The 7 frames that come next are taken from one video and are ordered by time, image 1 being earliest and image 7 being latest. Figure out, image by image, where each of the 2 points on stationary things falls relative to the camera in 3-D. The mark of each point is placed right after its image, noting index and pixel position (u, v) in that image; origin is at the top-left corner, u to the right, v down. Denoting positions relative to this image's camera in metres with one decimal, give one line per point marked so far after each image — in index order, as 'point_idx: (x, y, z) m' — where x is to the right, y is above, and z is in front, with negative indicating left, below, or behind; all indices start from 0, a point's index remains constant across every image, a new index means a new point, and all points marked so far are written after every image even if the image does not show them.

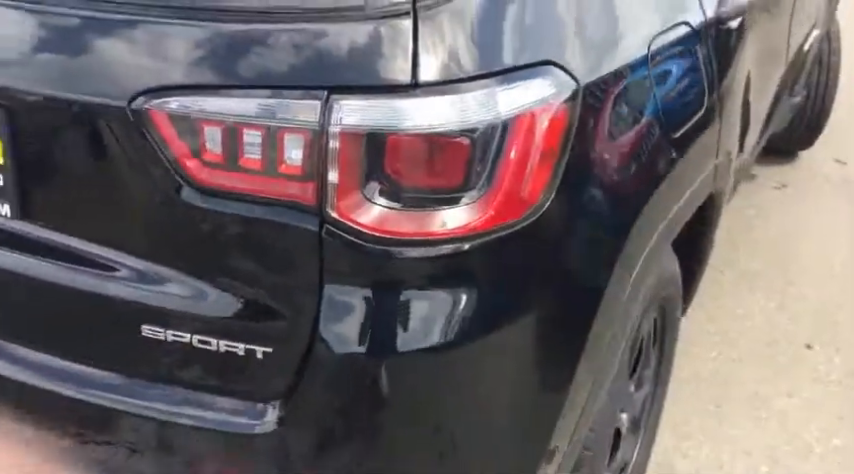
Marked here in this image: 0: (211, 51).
0: (-0.3, +0.2, +1.1) m
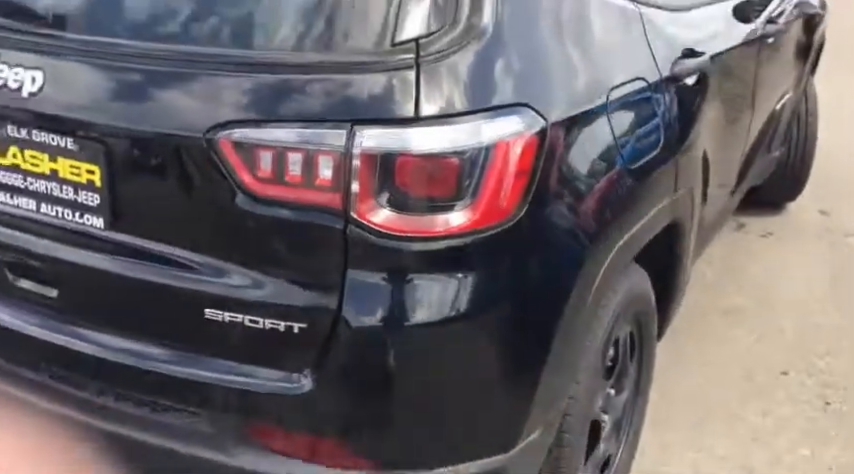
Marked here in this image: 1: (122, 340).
0: (-0.3, +0.2, +1.5) m
1: (-0.6, -0.2, +1.7) m
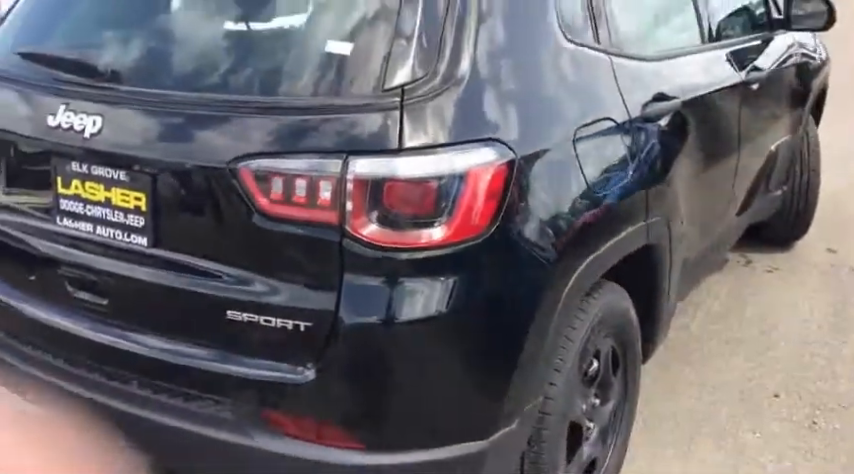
0: (-0.3, +0.2, +1.8) m
1: (-0.6, -0.2, +2.0) m
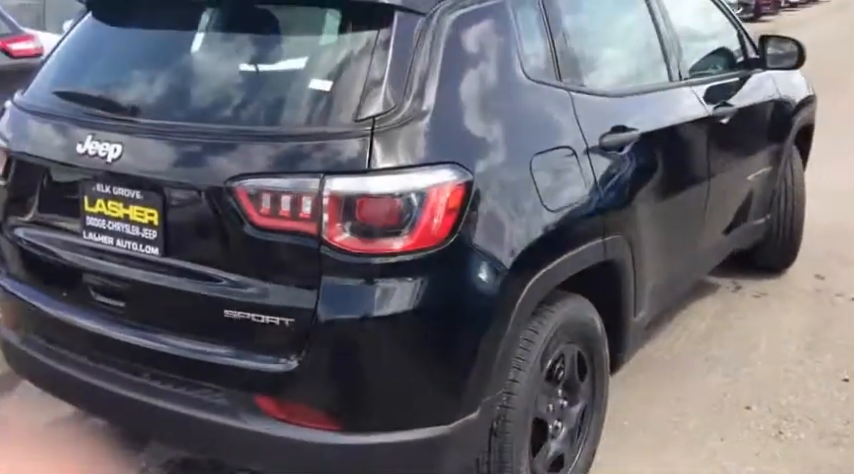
0: (-0.4, +0.2, +2.1) m
1: (-0.7, -0.3, +2.3) m
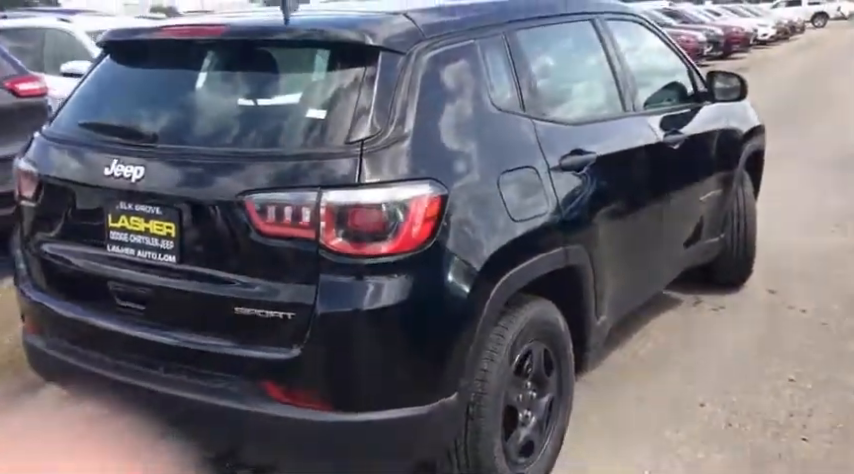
0: (-0.4, +0.2, +2.4) m
1: (-0.7, -0.3, +2.6) m
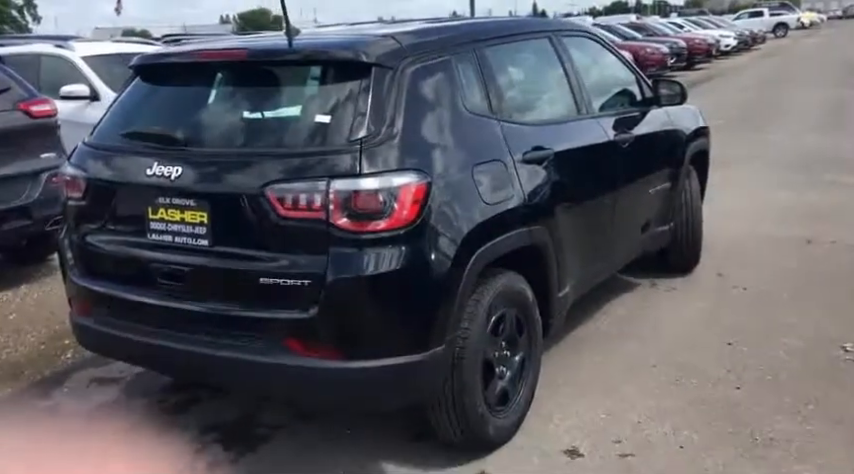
0: (-0.5, +0.2, +3.0) m
1: (-0.8, -0.2, +3.1) m
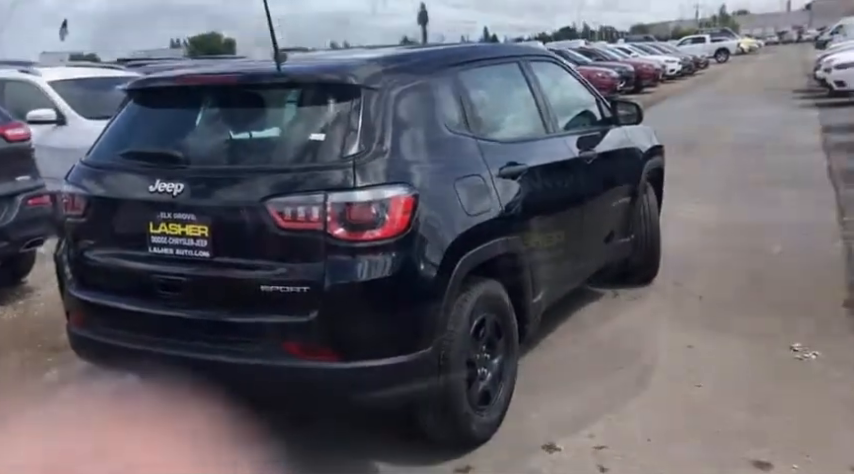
0: (-0.5, +0.2, +3.2) m
1: (-0.8, -0.3, +3.3) m
